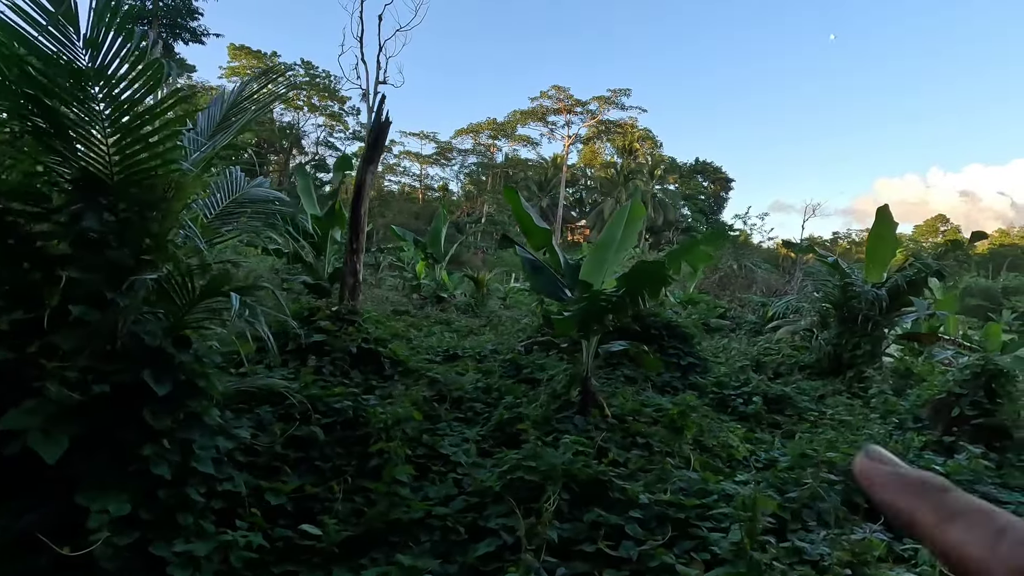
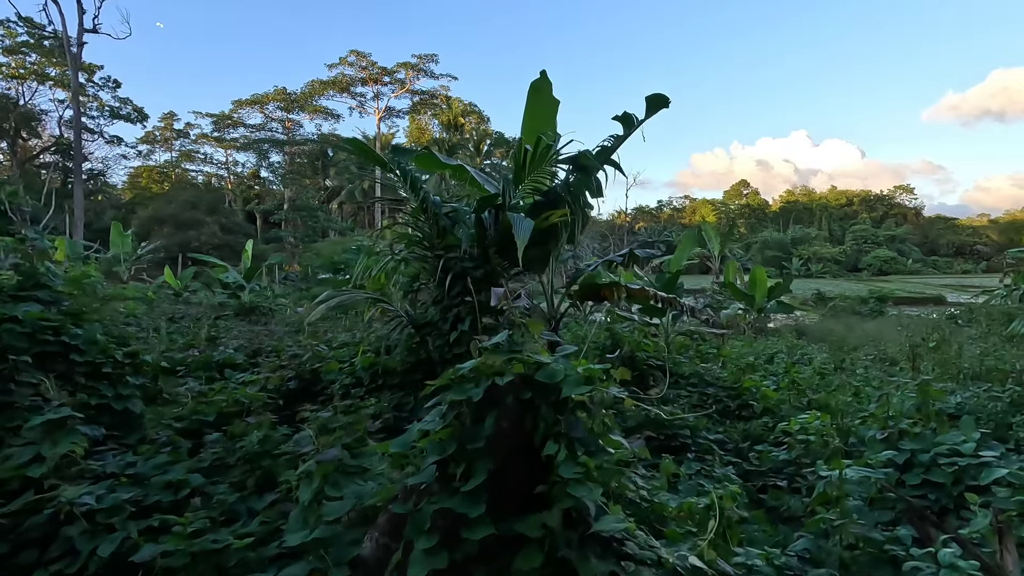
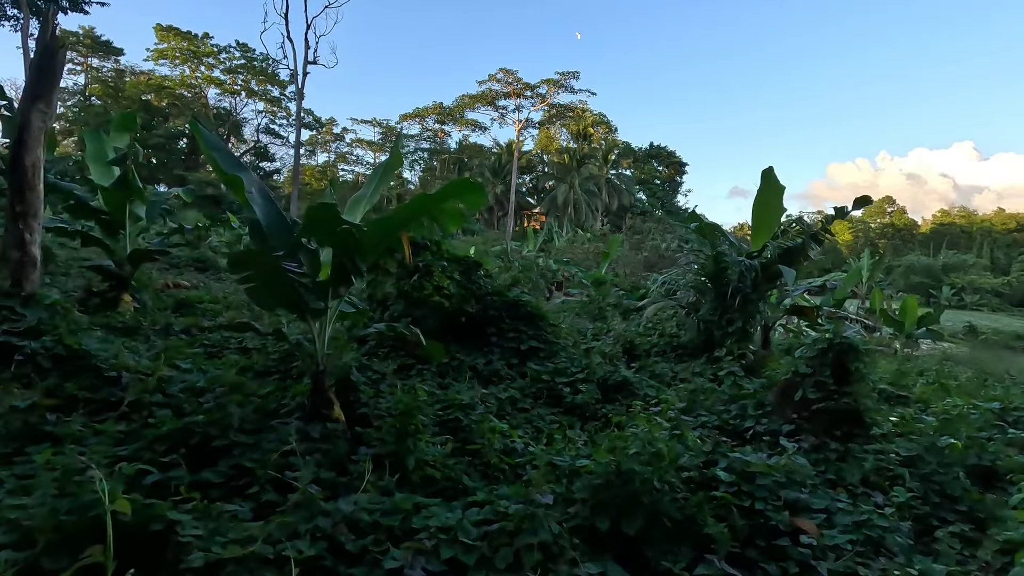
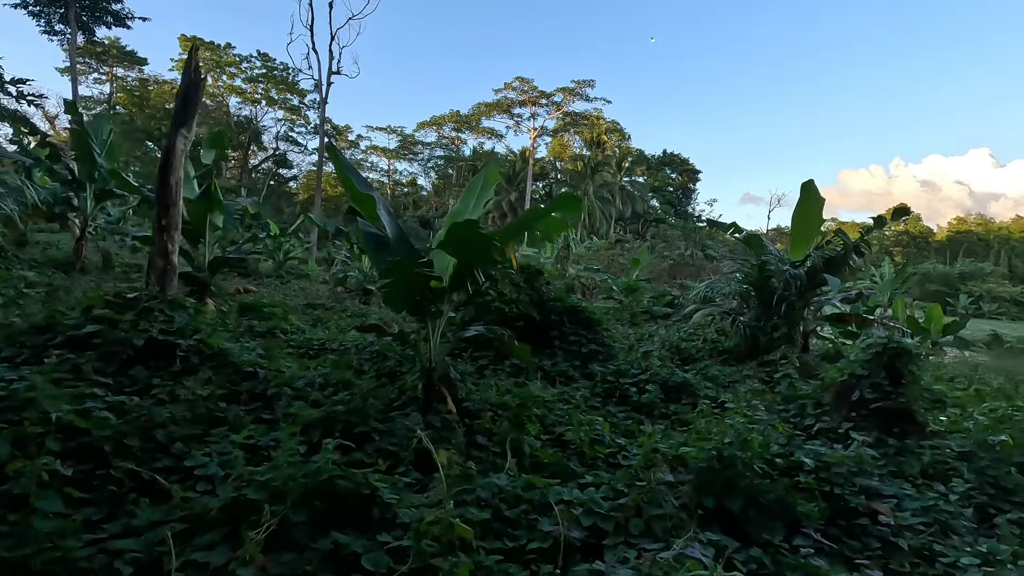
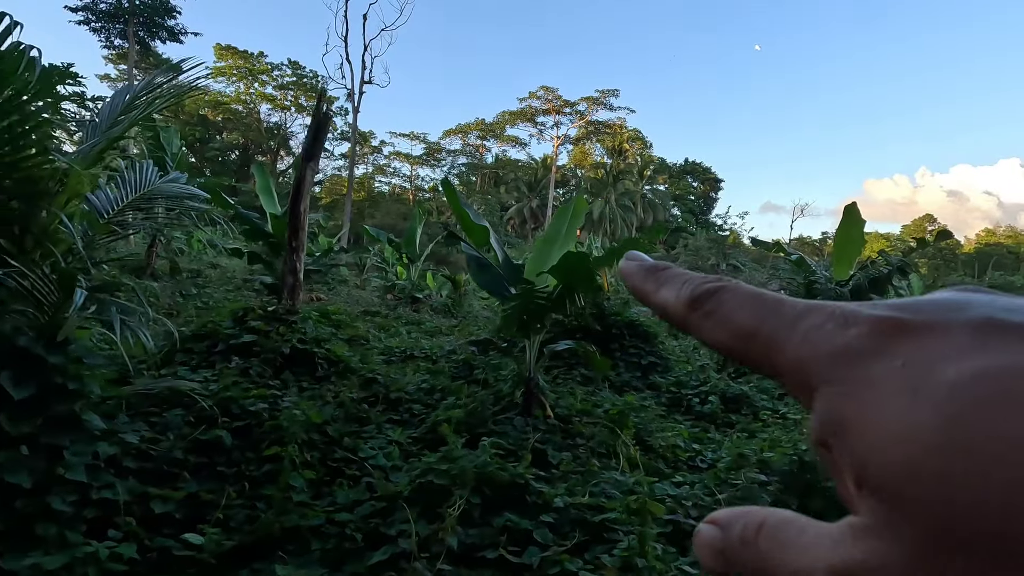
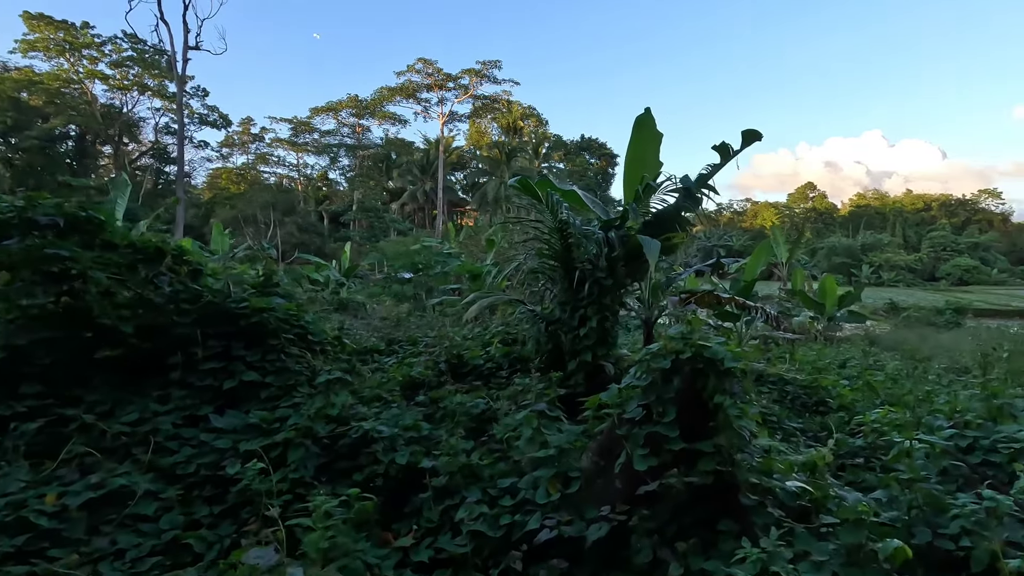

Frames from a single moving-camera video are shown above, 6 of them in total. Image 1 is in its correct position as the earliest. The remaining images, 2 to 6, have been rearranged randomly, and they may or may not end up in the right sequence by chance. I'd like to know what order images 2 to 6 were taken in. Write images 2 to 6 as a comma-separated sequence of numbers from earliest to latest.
5, 4, 3, 6, 2
